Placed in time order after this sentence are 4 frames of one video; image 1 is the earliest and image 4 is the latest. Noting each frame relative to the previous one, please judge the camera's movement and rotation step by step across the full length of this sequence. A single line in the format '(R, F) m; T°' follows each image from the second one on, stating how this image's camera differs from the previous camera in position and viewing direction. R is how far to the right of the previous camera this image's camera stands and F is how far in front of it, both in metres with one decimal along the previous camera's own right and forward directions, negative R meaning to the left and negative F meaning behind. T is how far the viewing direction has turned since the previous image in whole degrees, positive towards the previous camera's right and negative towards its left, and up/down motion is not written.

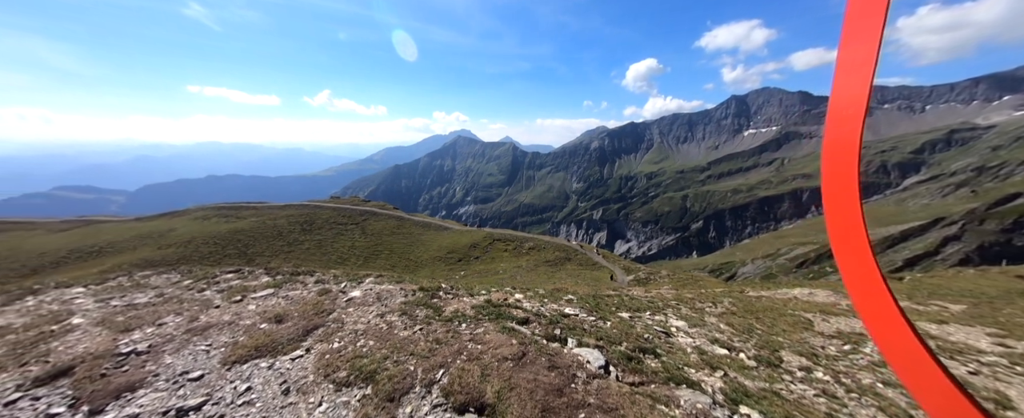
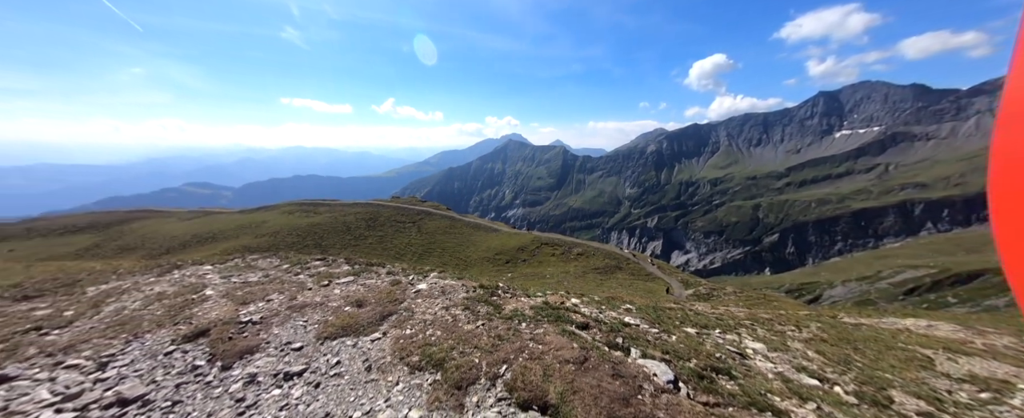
(-0.4, -0.2) m; -10°
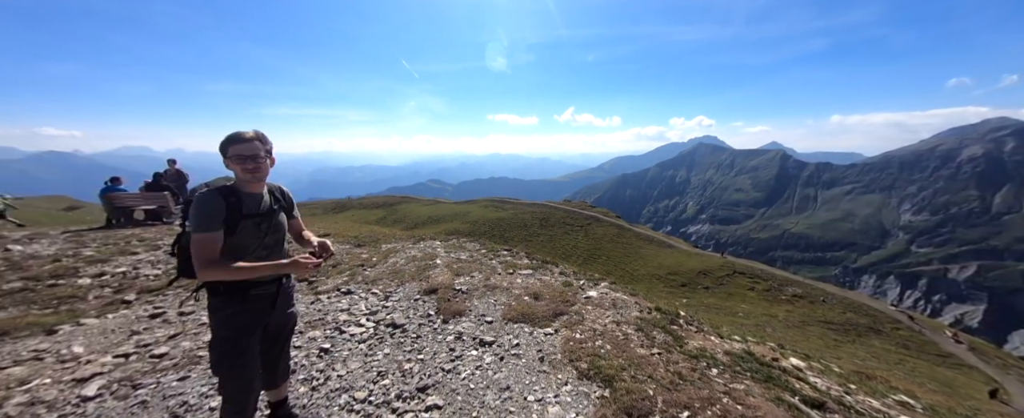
(-0.4, 0.0) m; -31°
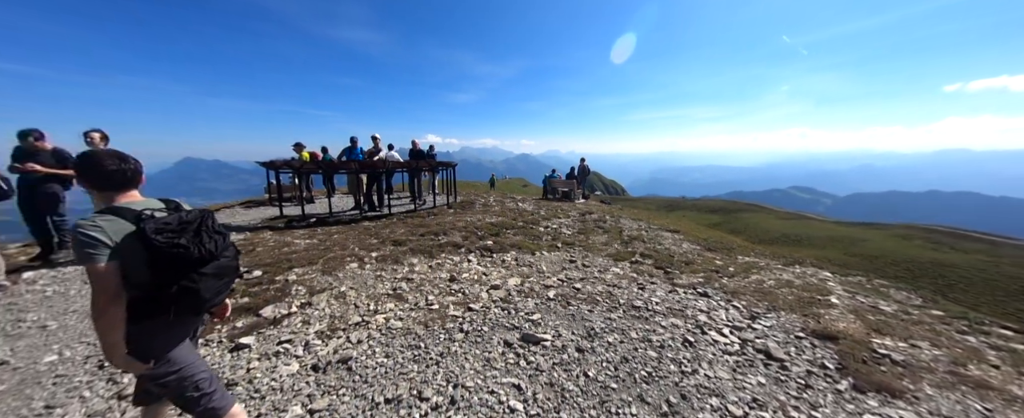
(-1.5, -1.0) m; -58°
